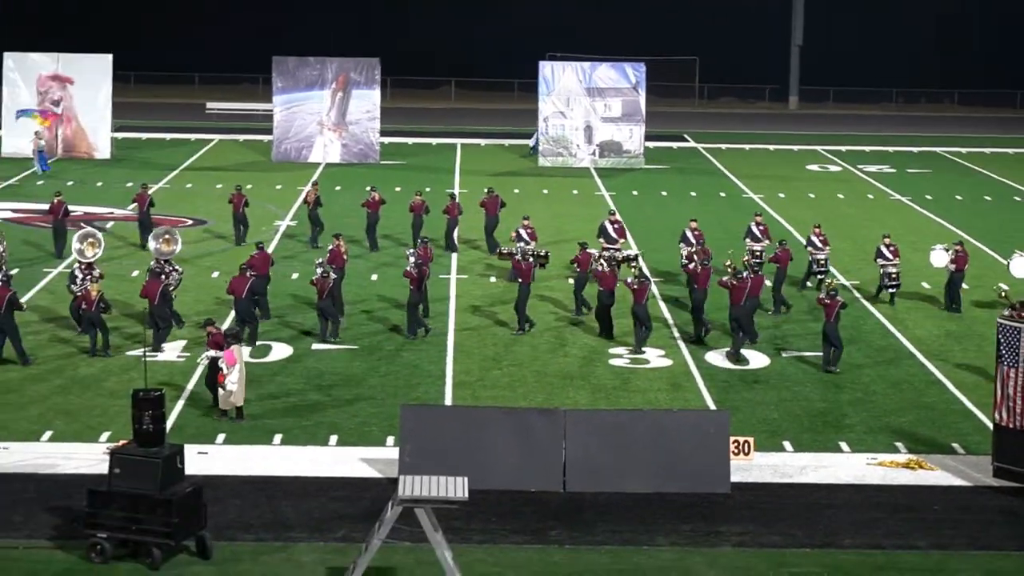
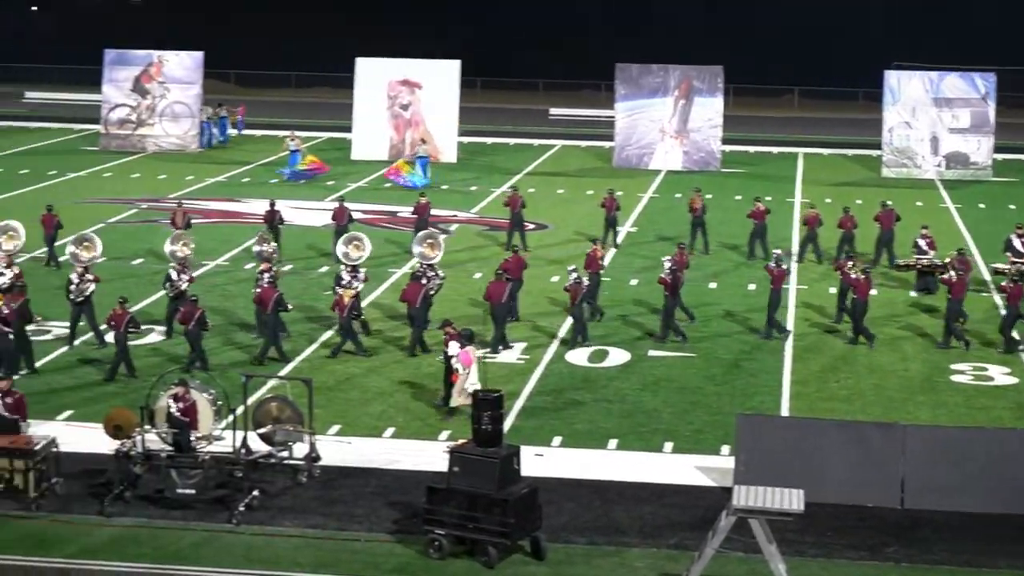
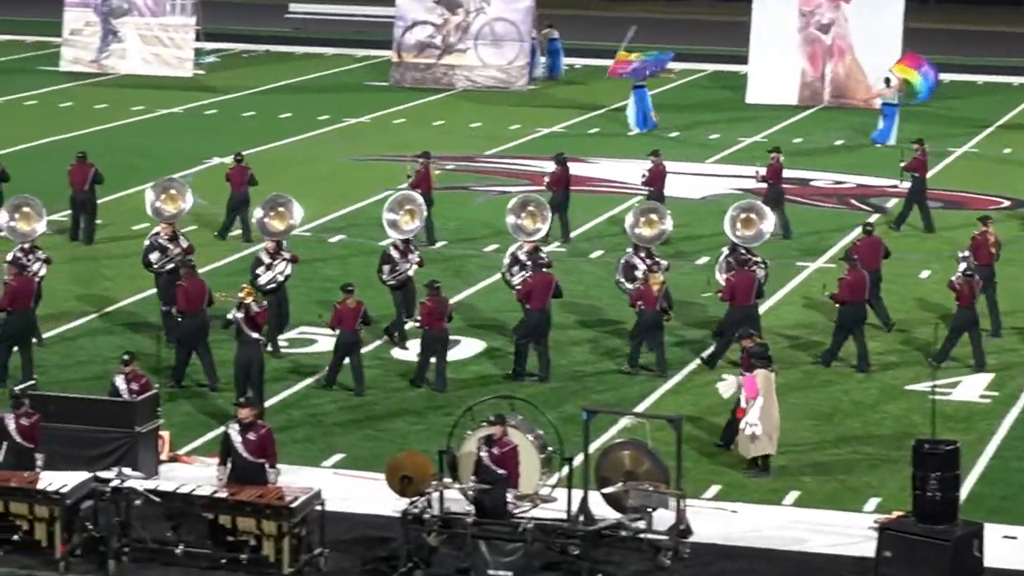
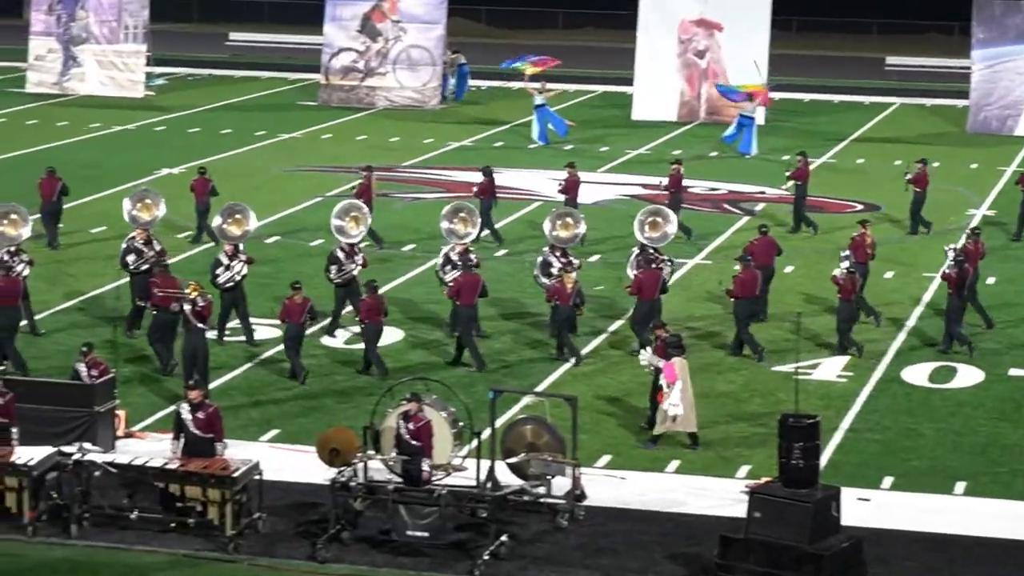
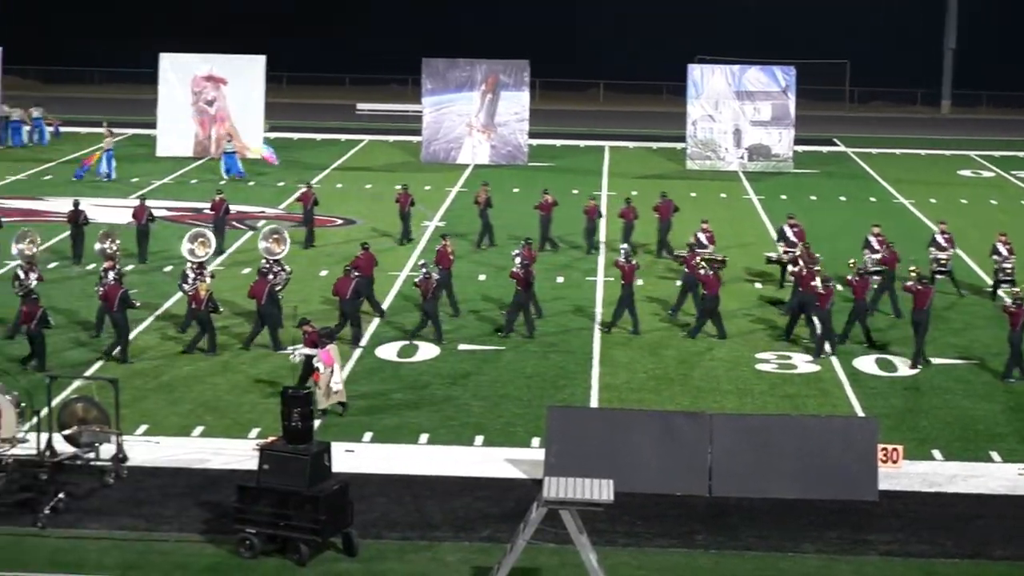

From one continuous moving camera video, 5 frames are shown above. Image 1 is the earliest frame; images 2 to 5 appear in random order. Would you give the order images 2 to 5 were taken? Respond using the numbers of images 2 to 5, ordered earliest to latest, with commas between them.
5, 2, 4, 3
